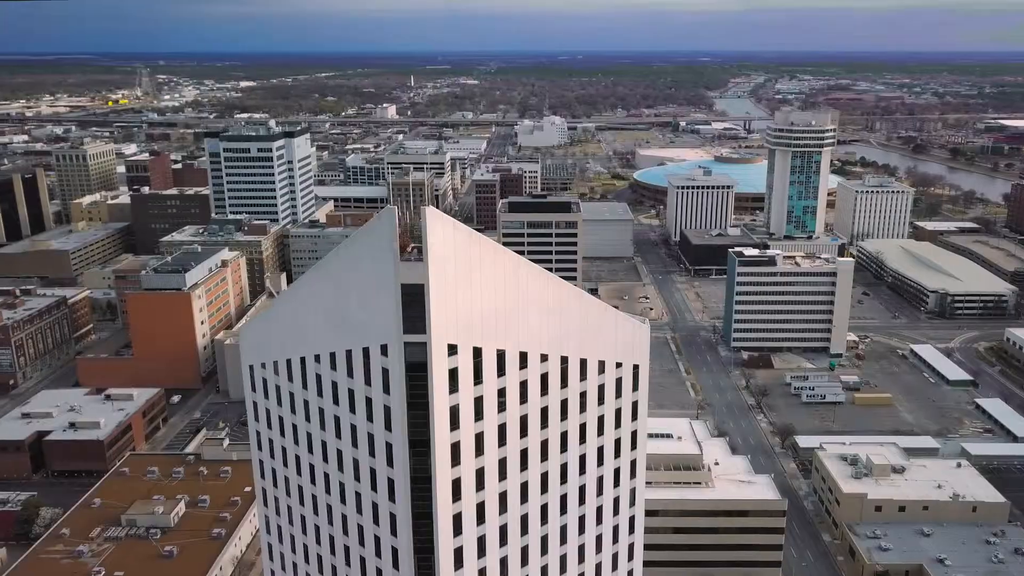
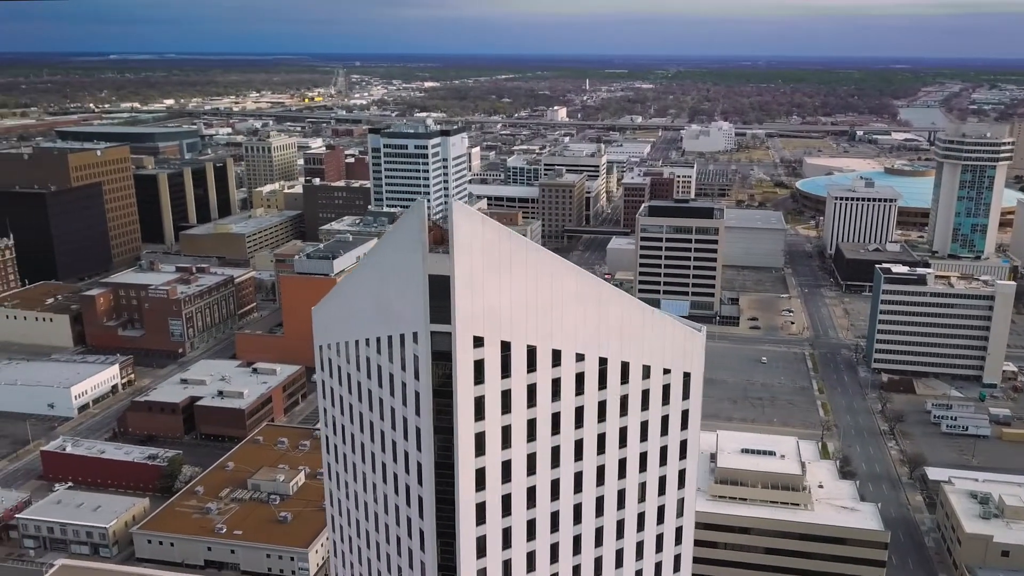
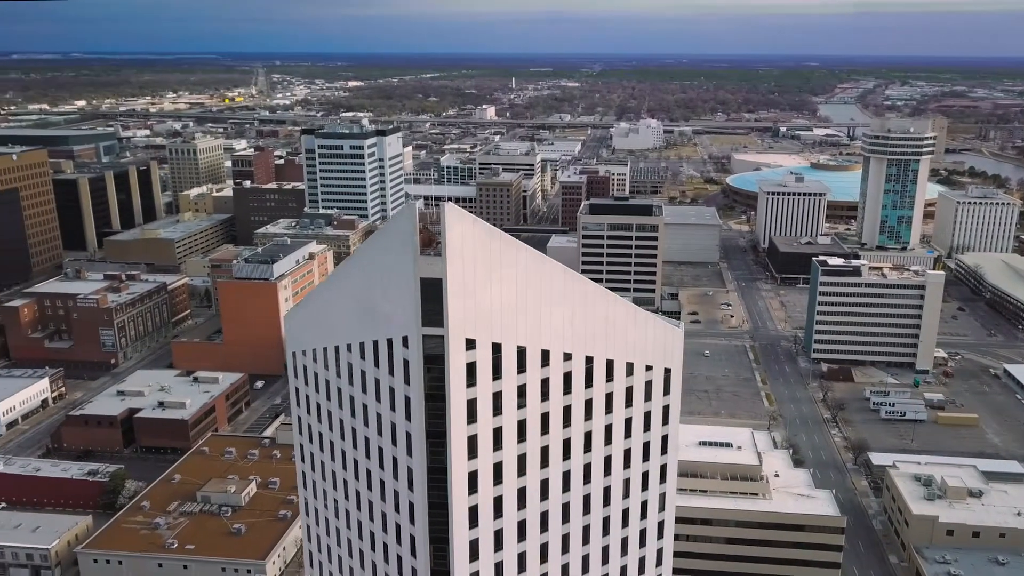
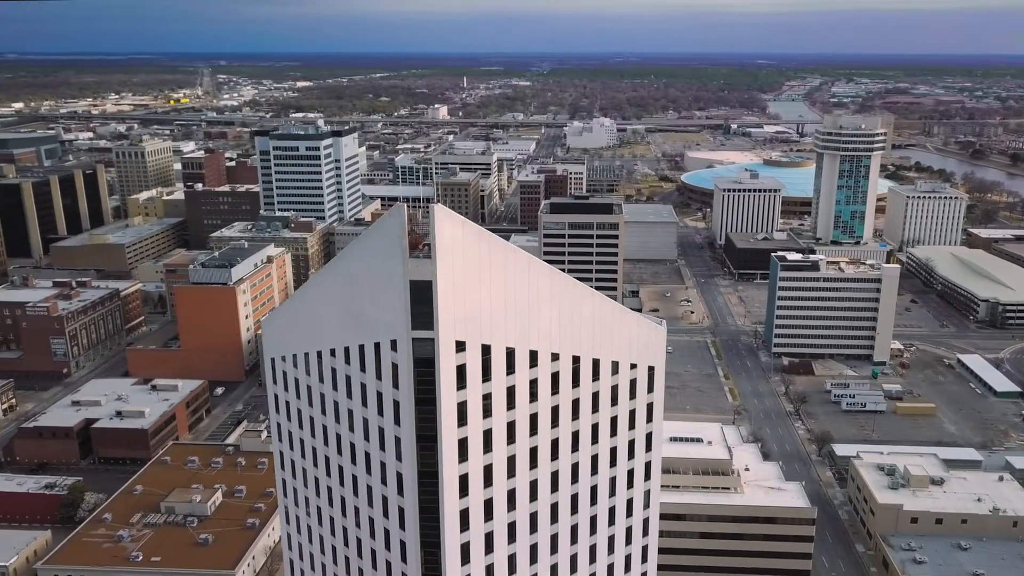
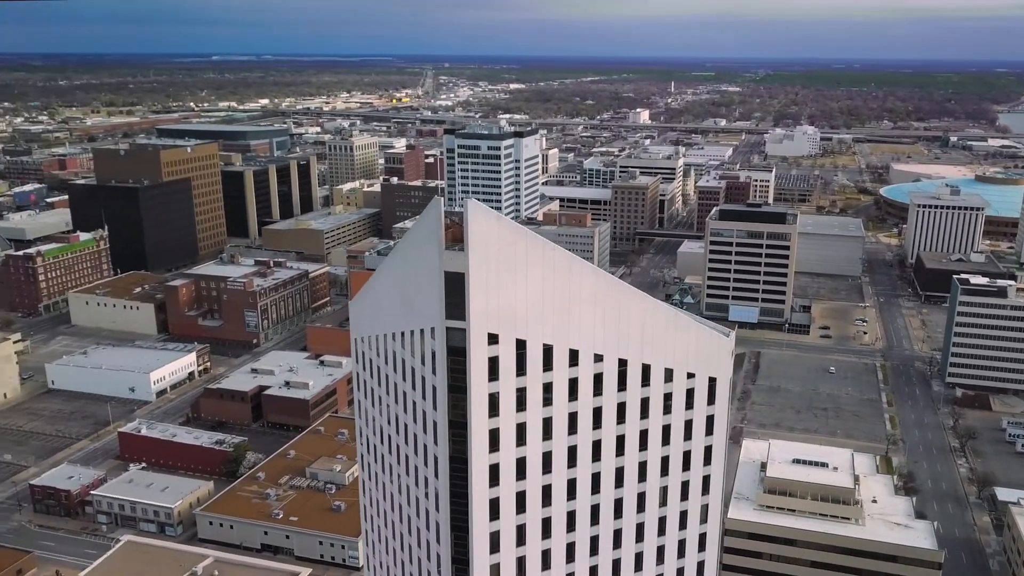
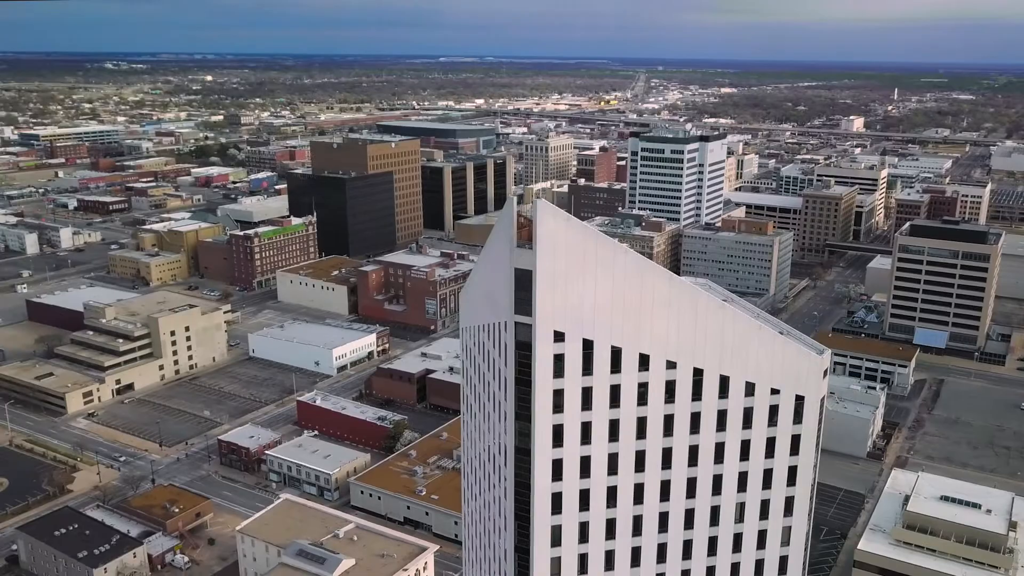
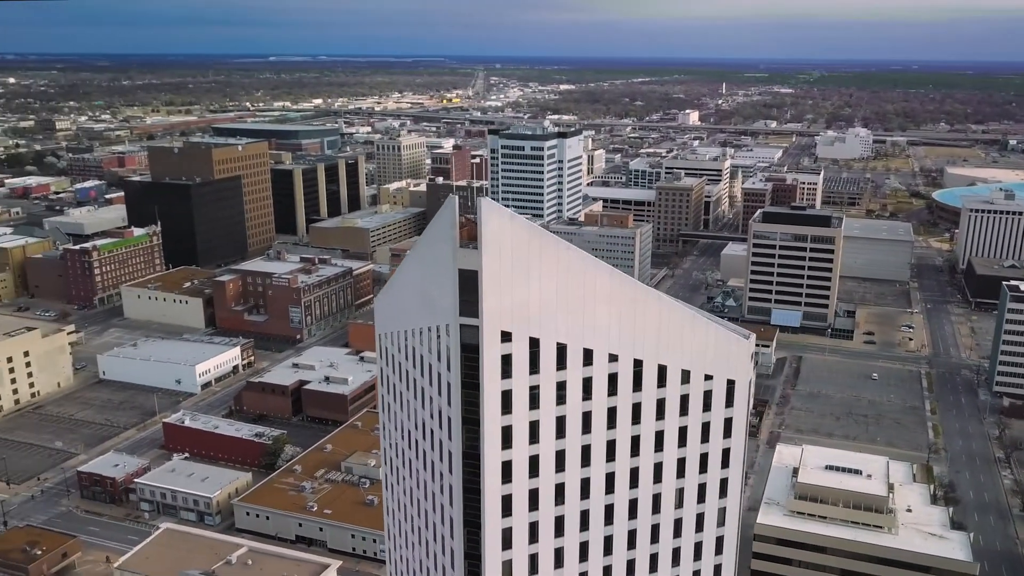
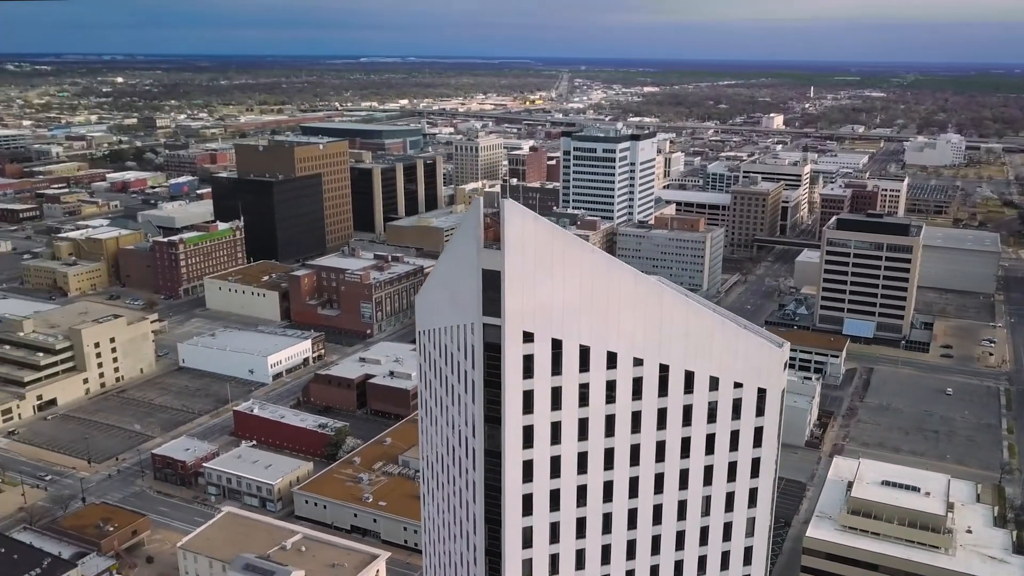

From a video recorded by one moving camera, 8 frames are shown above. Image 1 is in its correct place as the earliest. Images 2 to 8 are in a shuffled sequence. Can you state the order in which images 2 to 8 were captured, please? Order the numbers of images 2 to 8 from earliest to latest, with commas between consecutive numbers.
4, 3, 2, 5, 7, 8, 6
